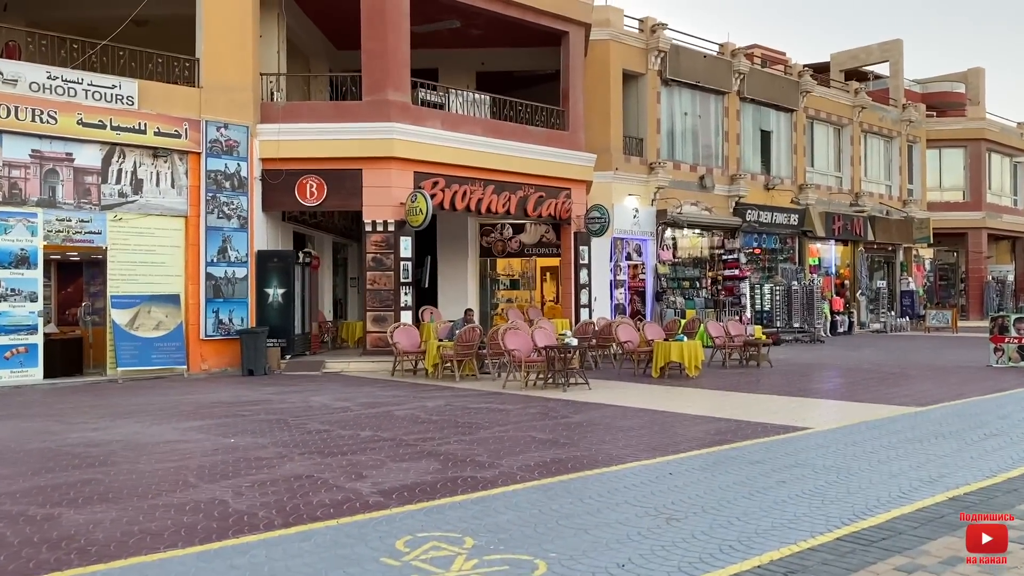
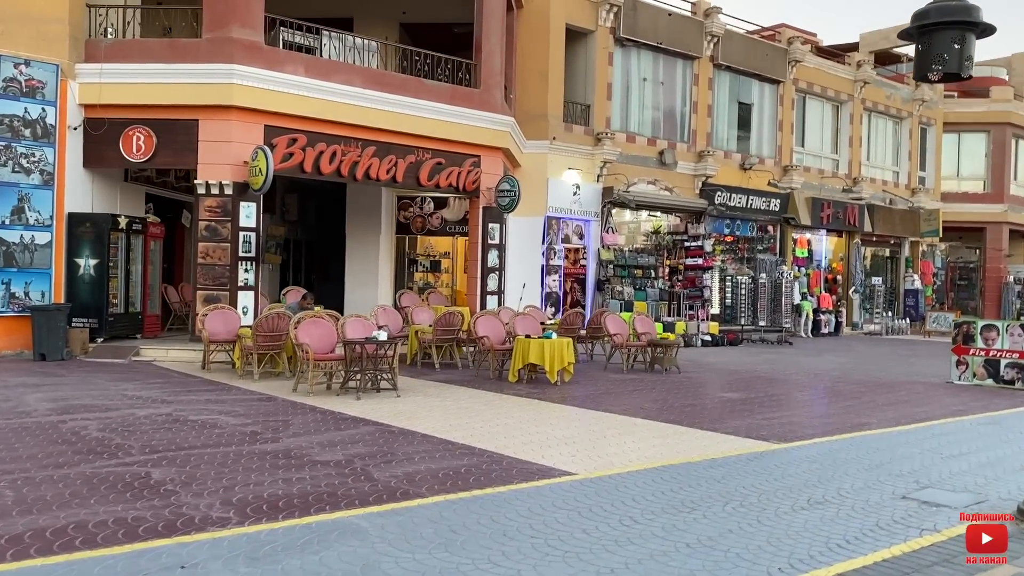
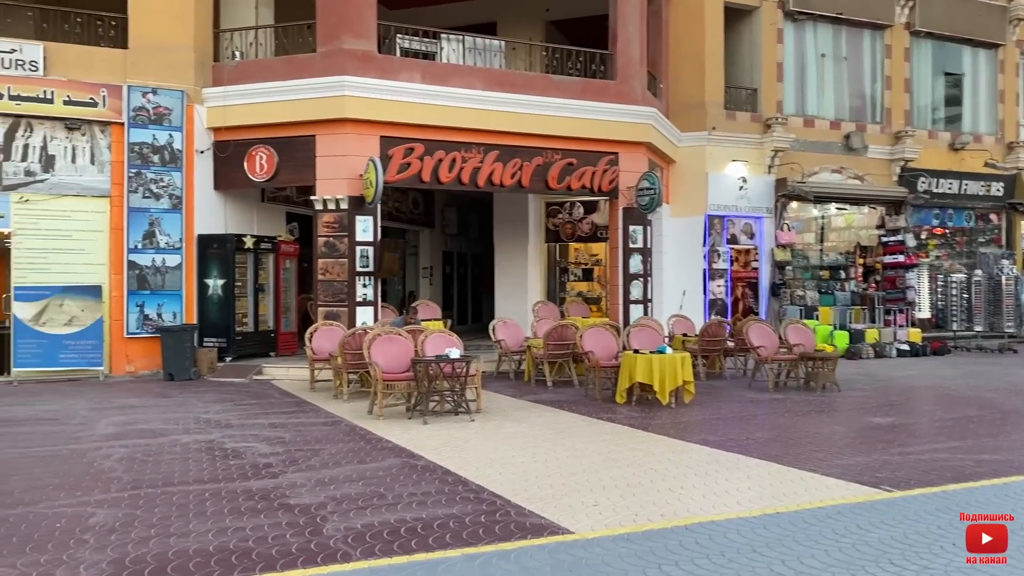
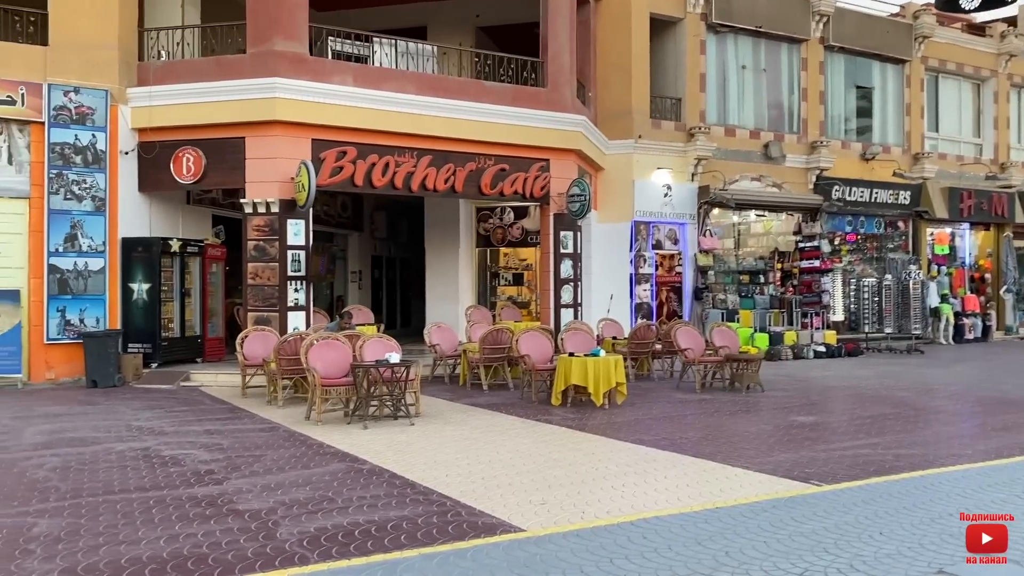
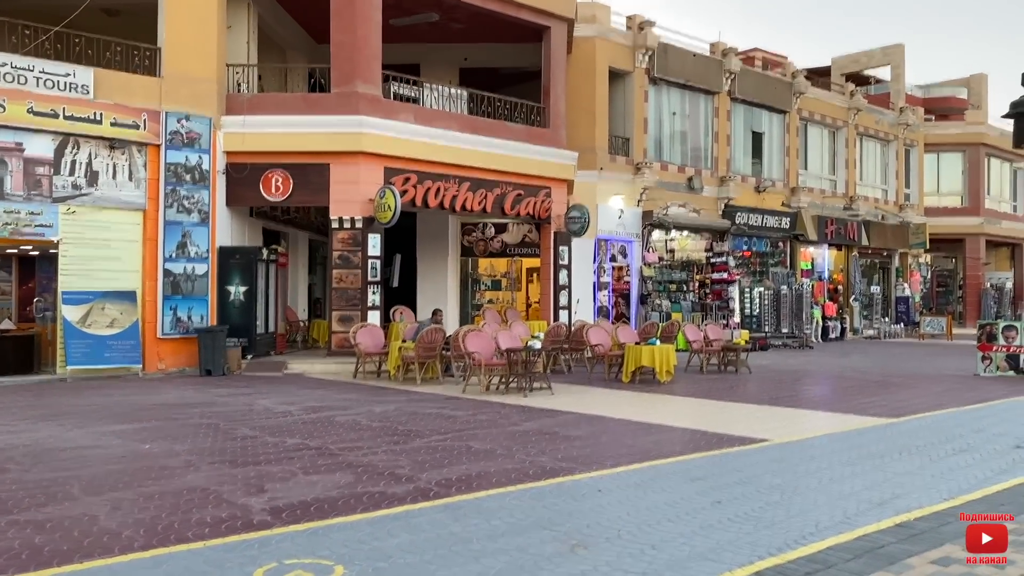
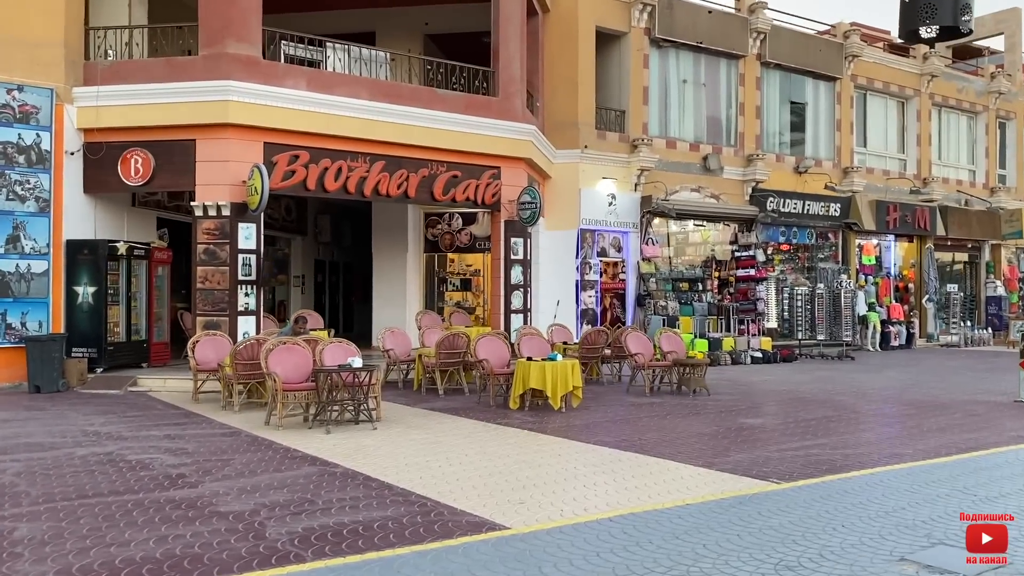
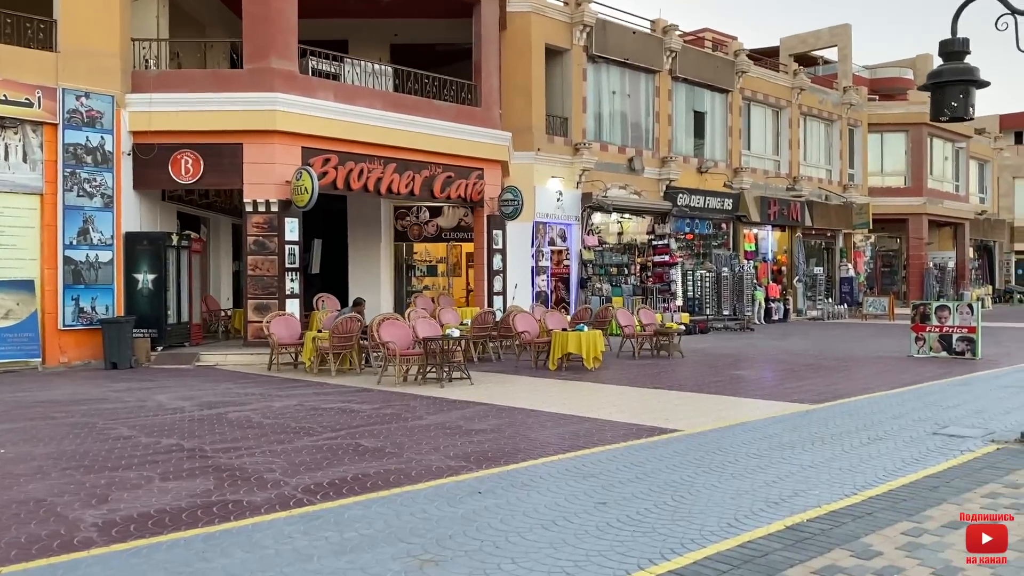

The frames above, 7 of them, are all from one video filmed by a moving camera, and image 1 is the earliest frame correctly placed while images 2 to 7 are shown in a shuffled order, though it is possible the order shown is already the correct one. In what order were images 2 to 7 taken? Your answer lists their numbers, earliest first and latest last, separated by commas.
5, 7, 2, 6, 4, 3
